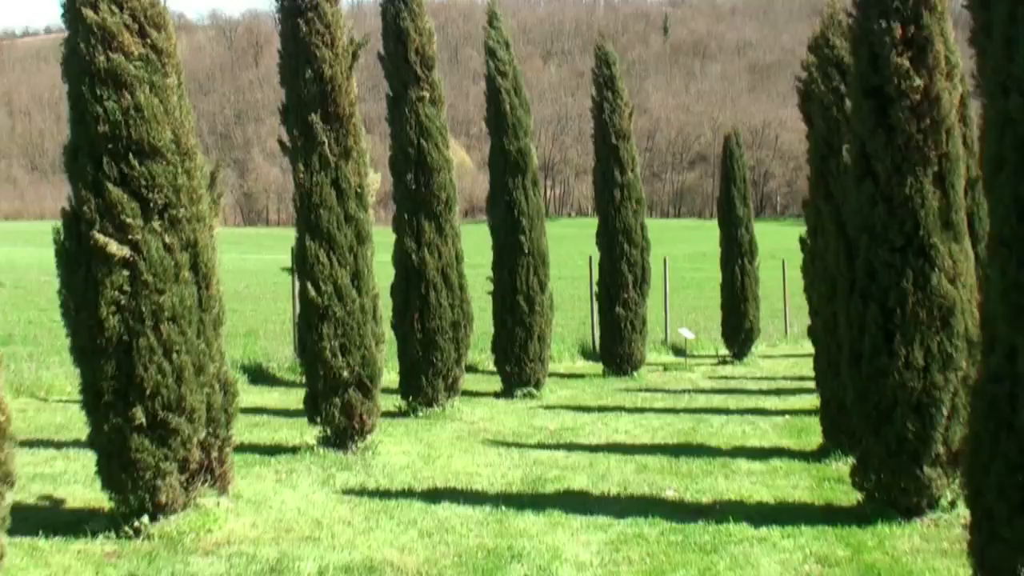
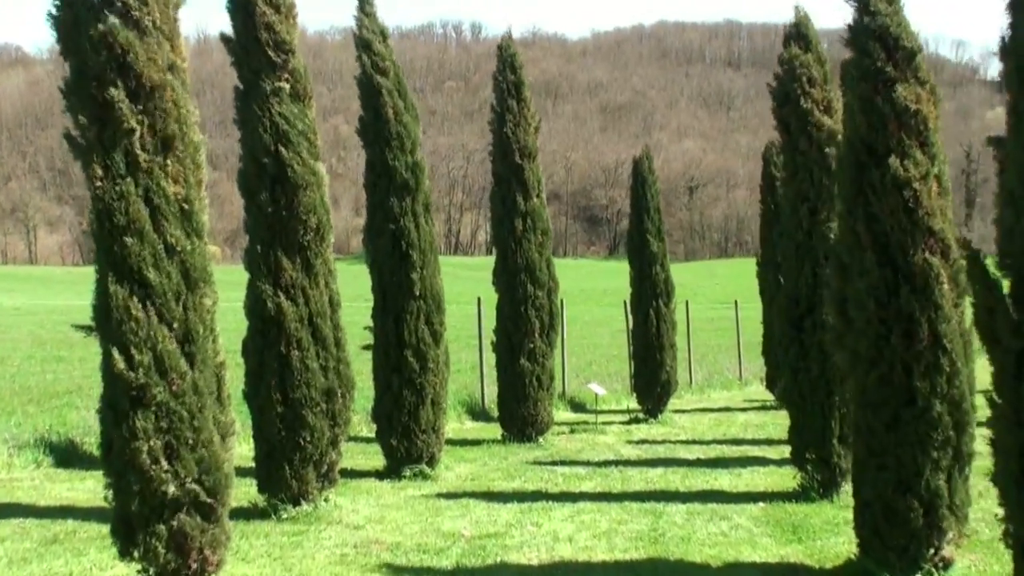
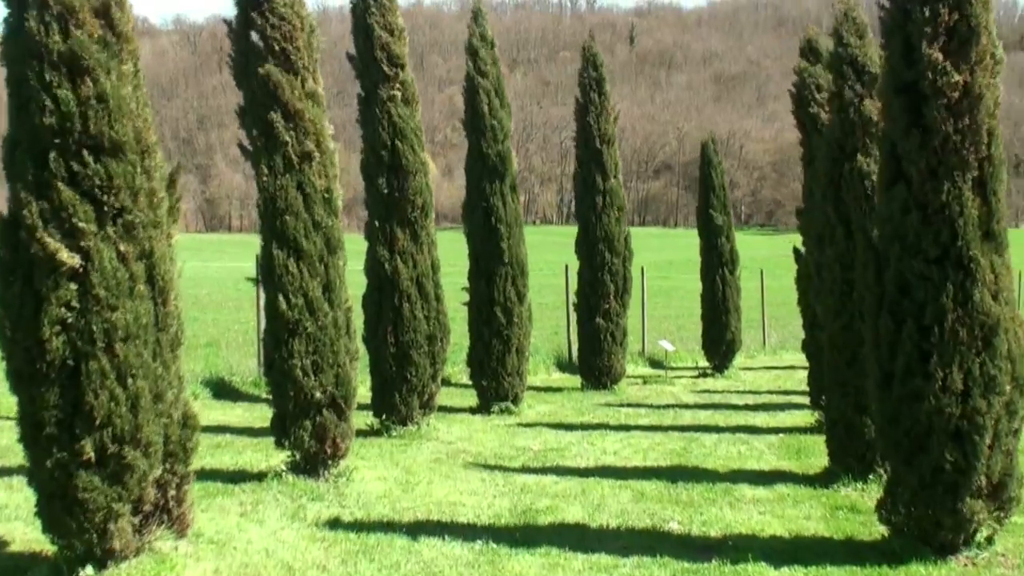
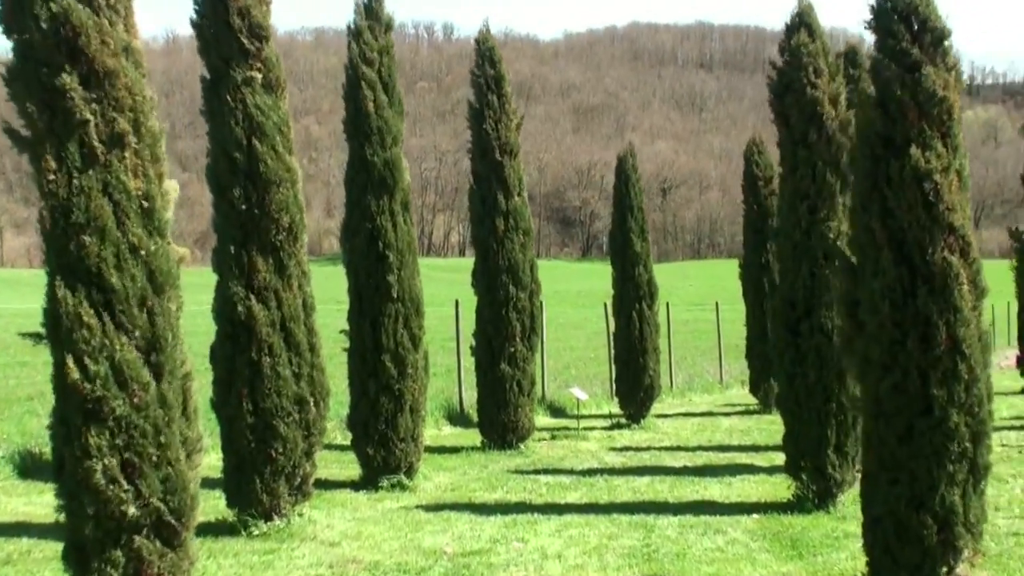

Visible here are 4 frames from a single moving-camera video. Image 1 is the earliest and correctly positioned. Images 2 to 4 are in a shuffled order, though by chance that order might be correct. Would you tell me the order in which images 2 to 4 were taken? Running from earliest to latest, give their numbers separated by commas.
3, 2, 4
